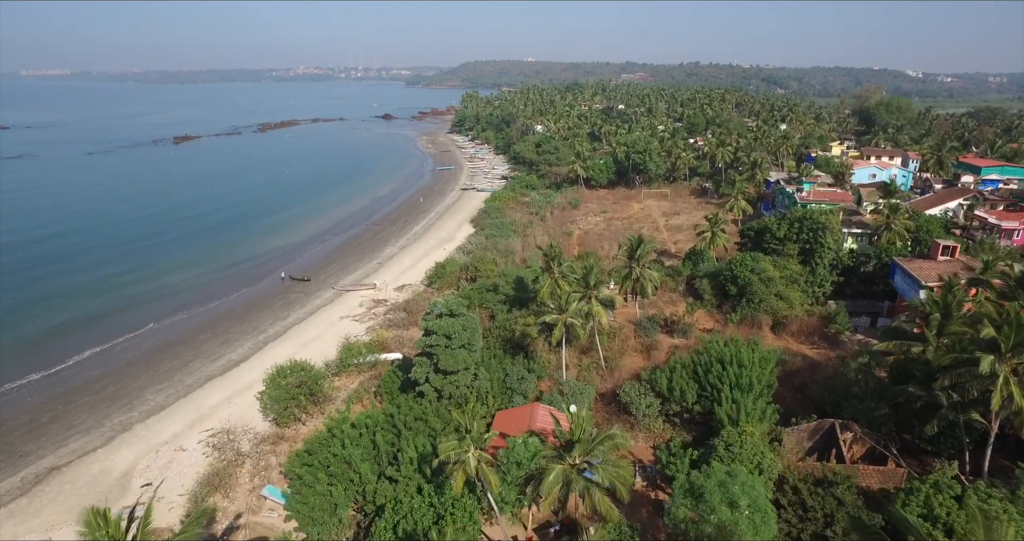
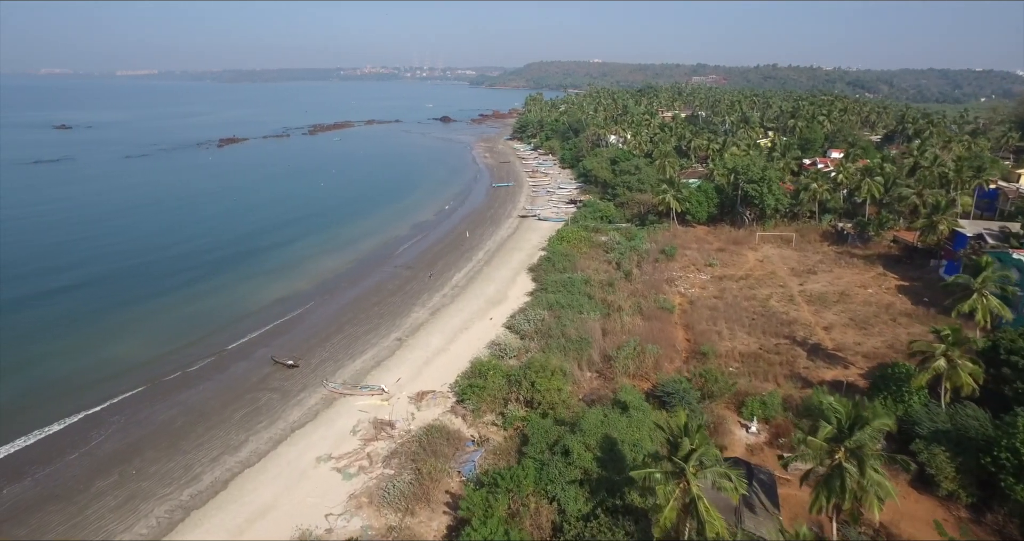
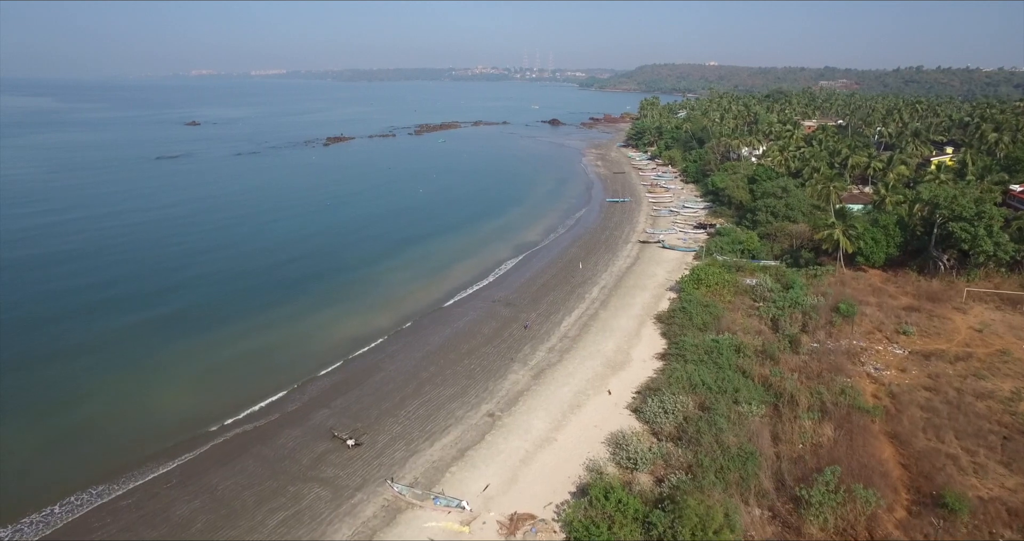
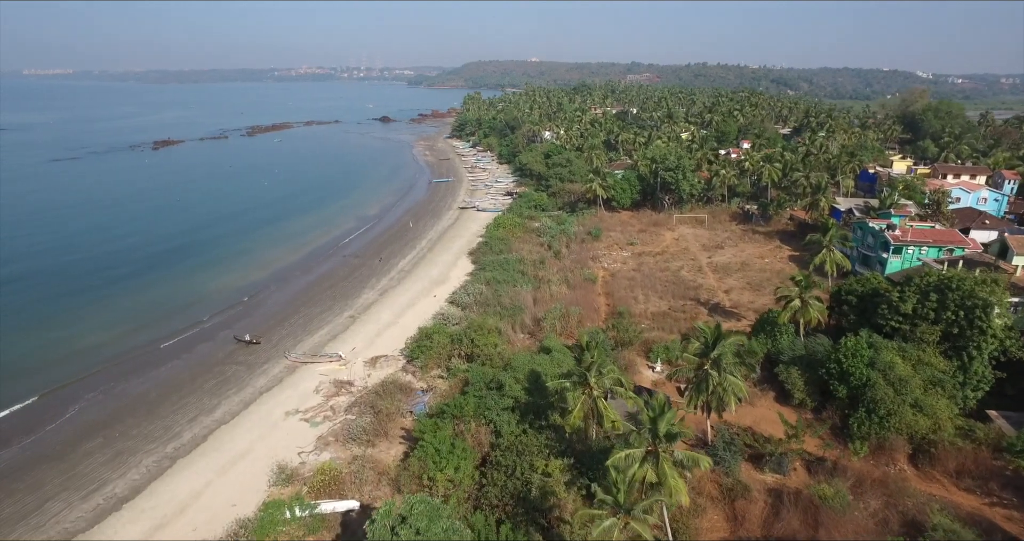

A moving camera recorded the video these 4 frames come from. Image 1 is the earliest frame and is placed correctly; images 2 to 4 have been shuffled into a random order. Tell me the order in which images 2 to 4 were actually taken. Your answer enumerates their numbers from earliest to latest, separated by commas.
4, 2, 3
